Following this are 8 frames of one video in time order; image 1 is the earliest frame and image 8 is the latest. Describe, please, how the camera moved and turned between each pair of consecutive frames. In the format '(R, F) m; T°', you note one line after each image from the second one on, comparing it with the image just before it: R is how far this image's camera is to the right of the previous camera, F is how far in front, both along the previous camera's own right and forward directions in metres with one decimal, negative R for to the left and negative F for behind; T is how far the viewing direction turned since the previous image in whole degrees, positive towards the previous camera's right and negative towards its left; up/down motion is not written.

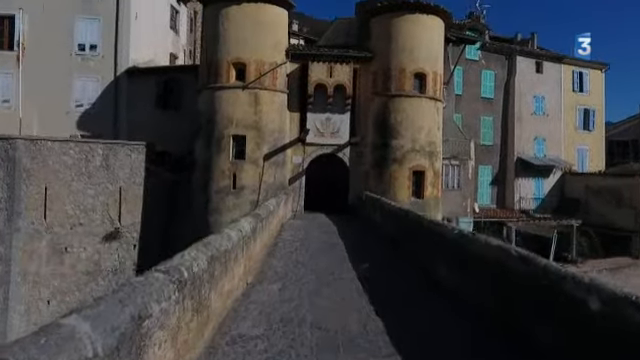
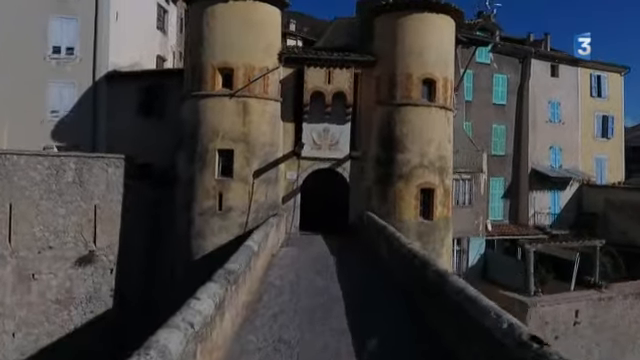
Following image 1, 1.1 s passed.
(+0.2, +2.8) m; 0°
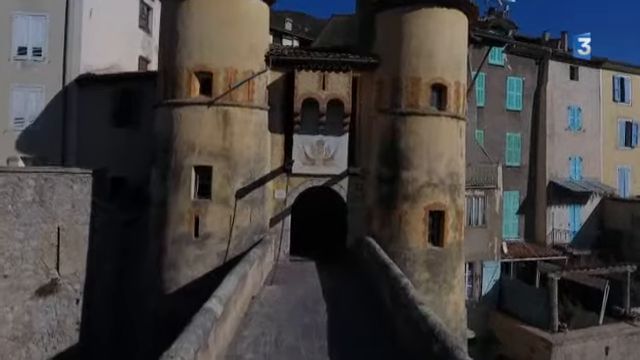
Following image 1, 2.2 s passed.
(+0.4, +3.1) m; 0°
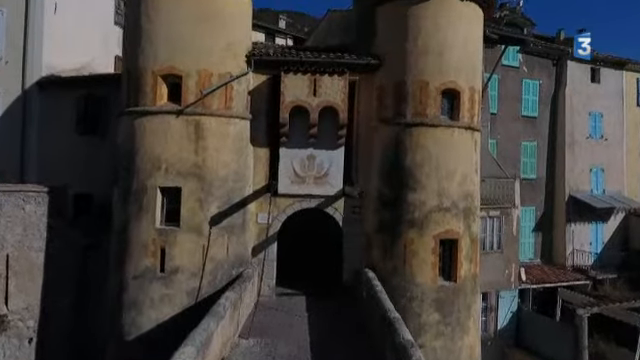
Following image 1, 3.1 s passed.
(+0.3, +3.1) m; 0°
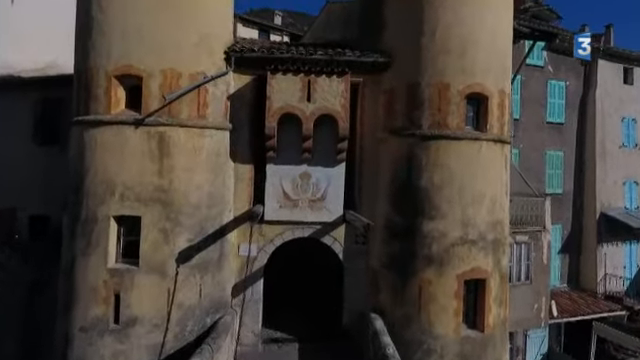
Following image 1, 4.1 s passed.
(+0.1, +3.3) m; 0°
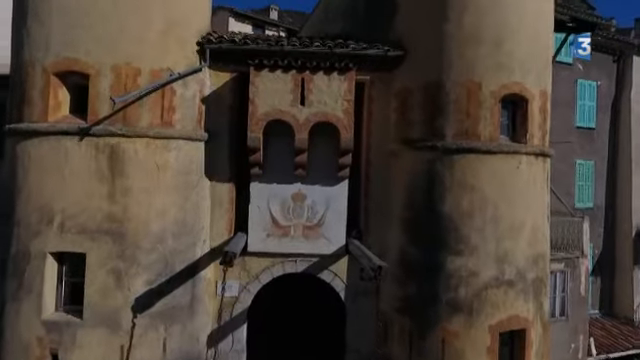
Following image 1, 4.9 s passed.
(+0.1, +2.9) m; 0°
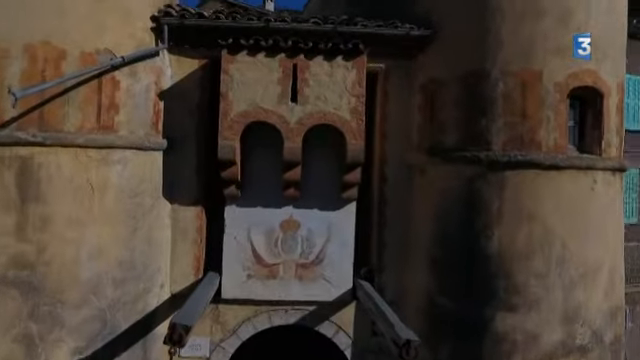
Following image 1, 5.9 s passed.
(0.0, +3.0) m; 0°
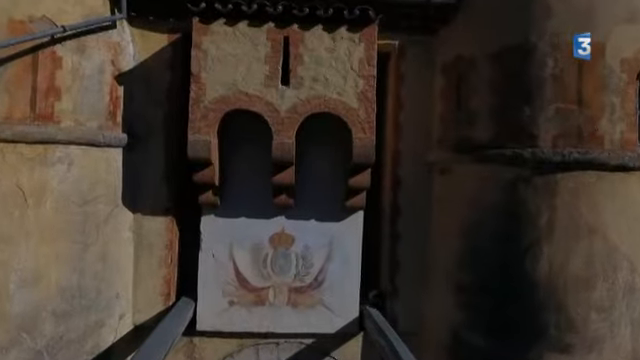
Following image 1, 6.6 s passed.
(0.0, +1.7) m; 0°
